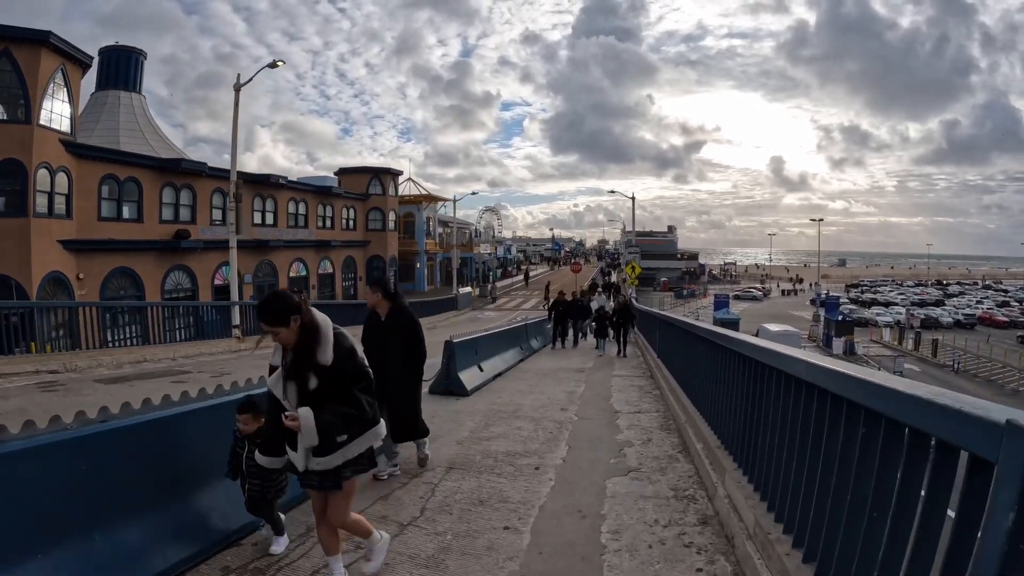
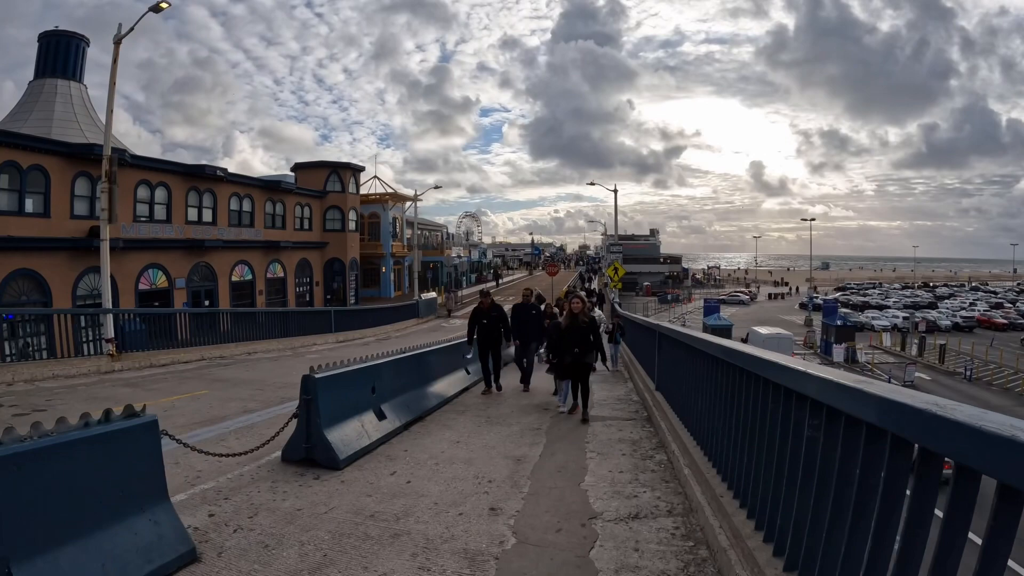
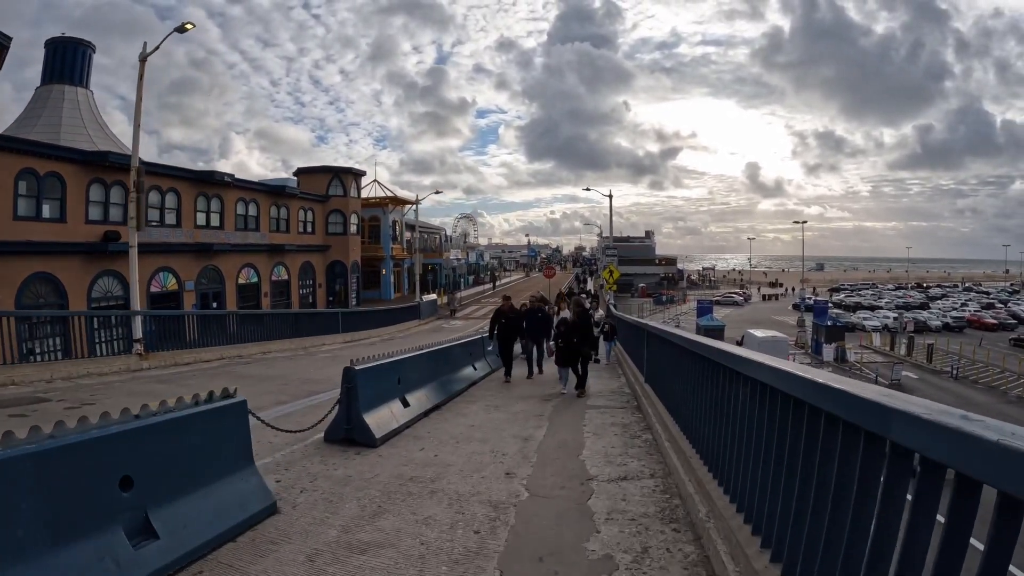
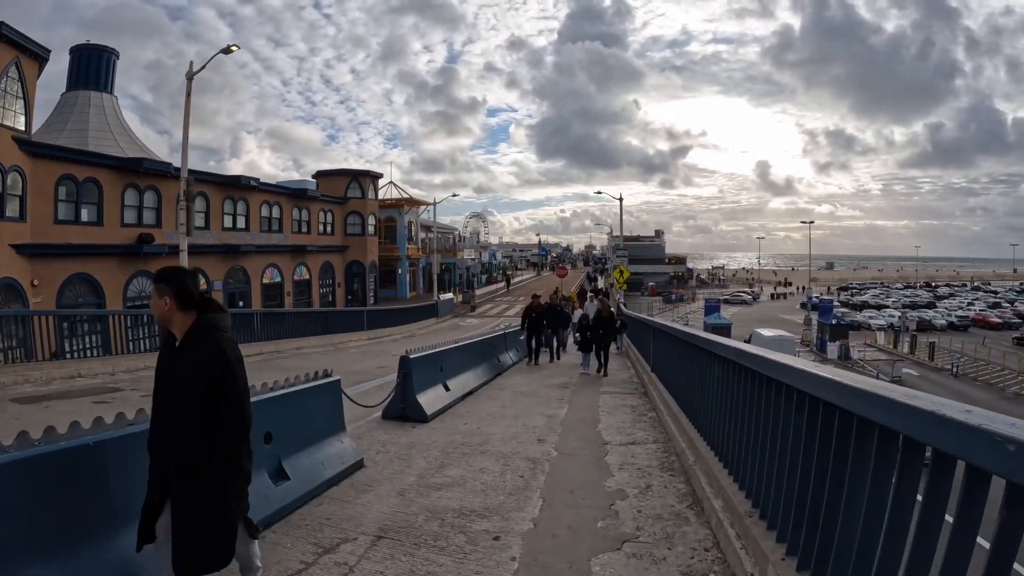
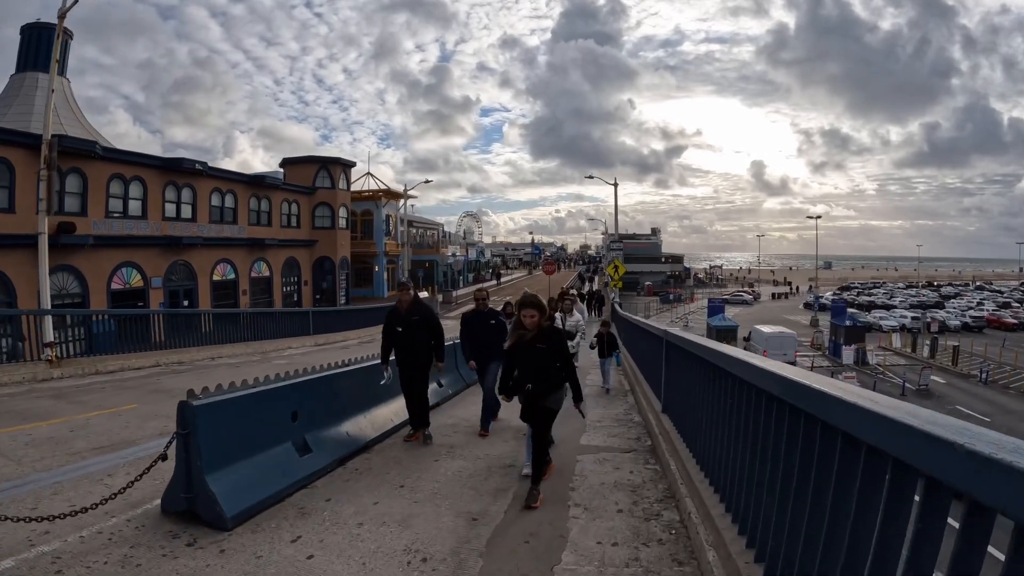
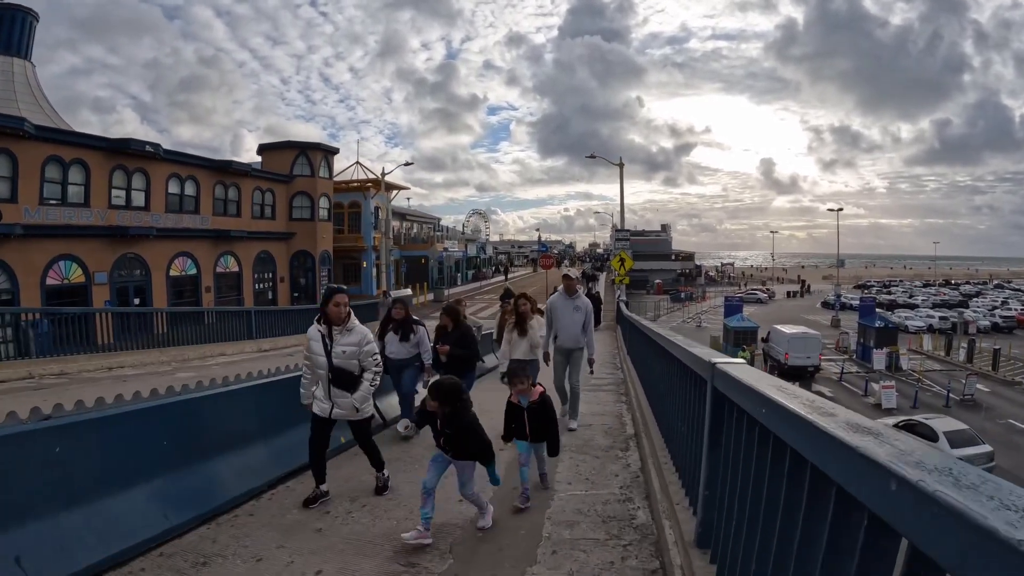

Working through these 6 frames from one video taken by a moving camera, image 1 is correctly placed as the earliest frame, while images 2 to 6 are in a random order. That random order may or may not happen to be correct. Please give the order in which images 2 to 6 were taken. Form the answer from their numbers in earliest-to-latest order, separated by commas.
4, 3, 2, 5, 6
